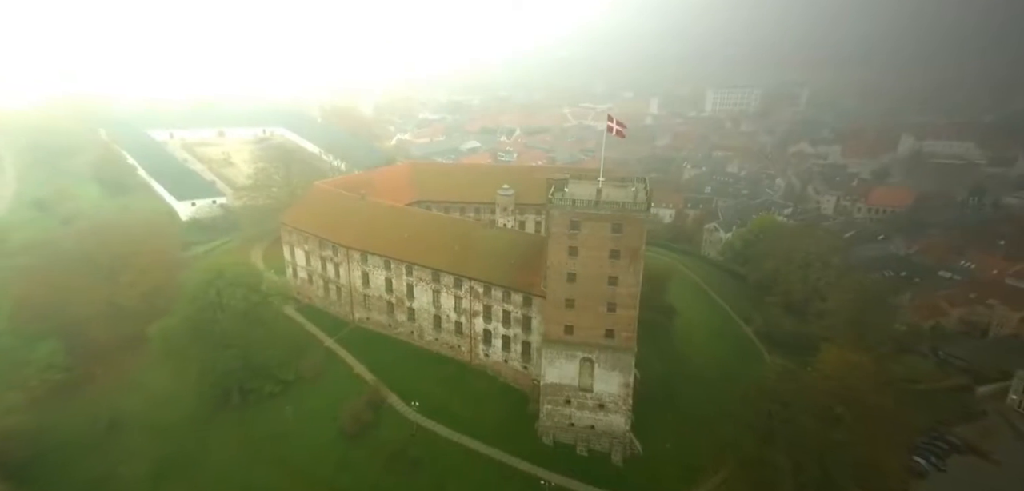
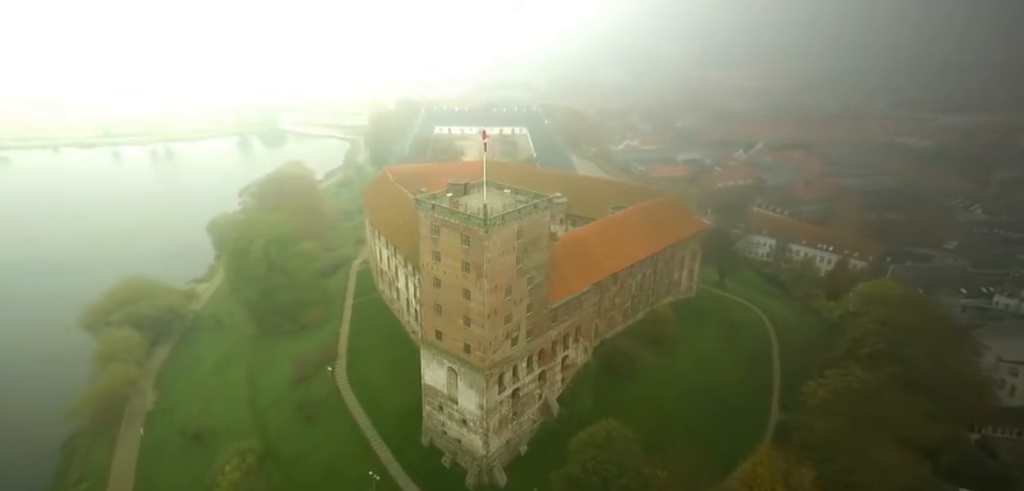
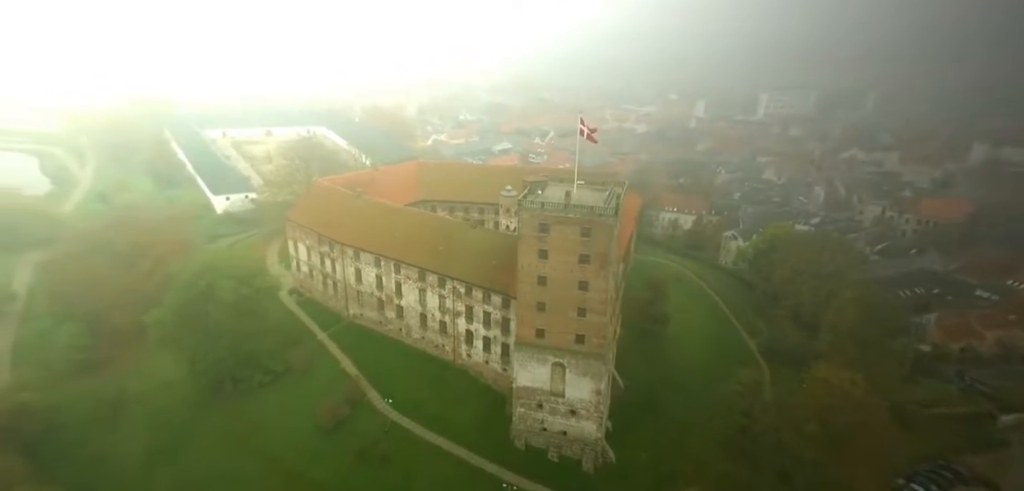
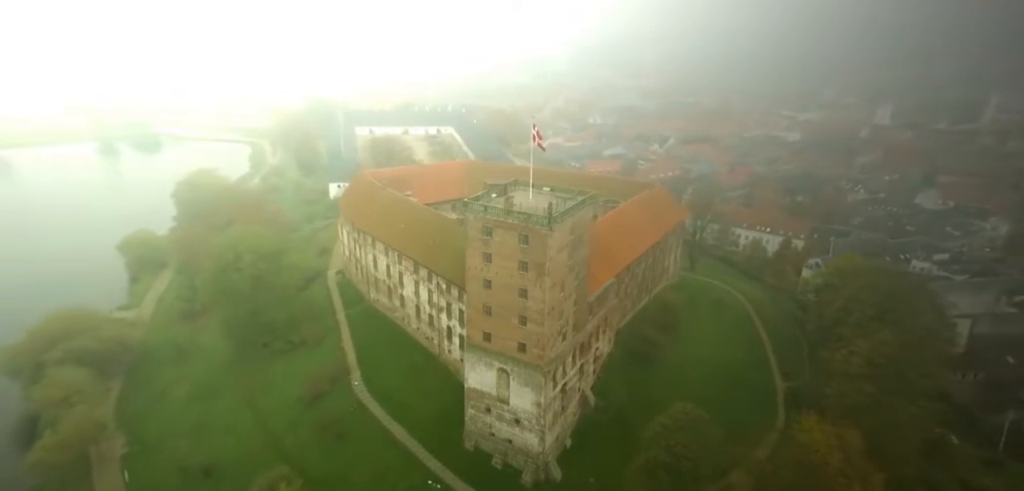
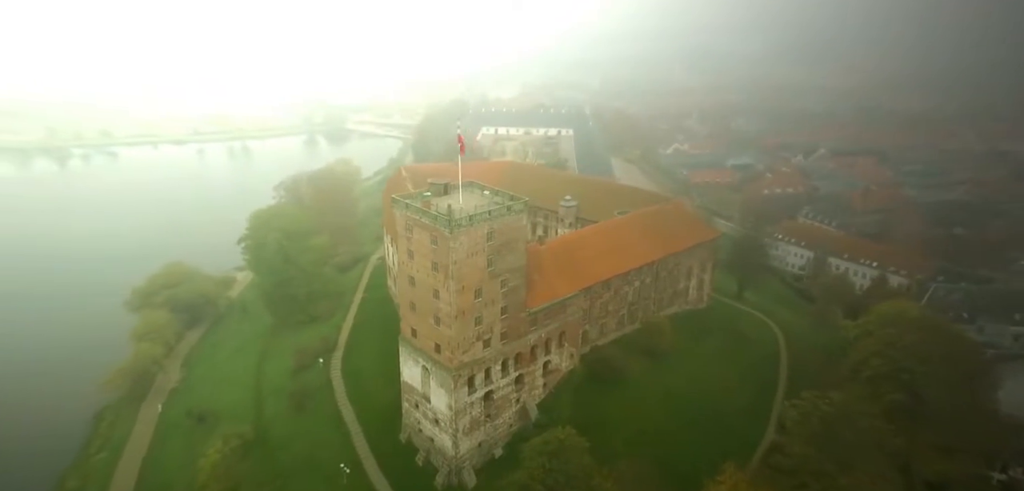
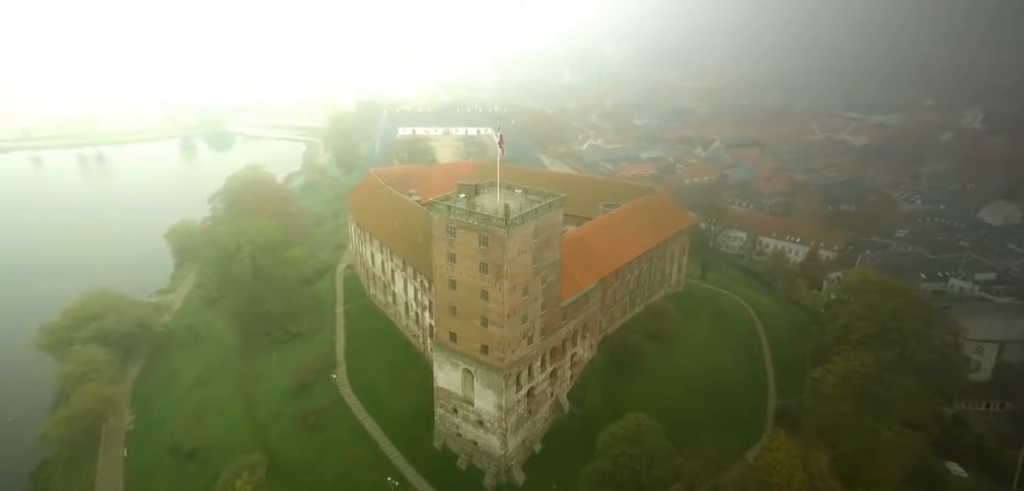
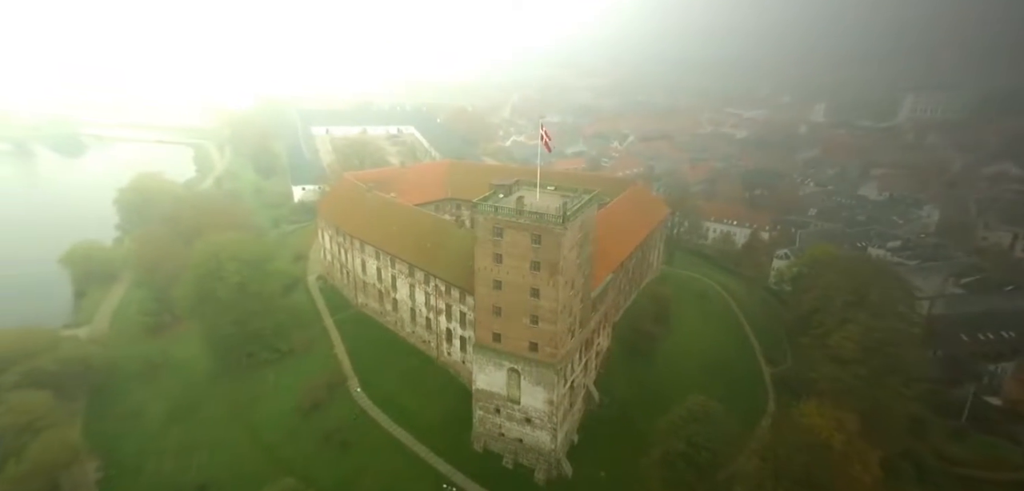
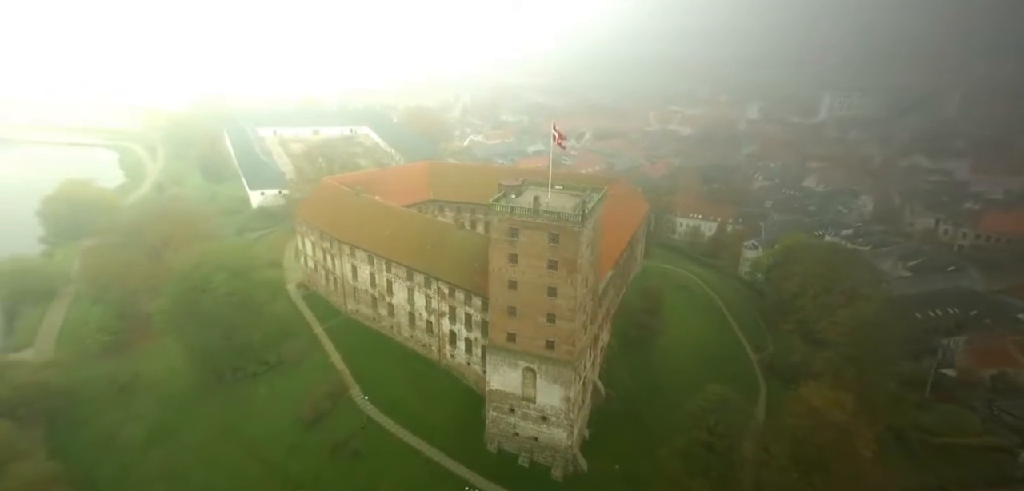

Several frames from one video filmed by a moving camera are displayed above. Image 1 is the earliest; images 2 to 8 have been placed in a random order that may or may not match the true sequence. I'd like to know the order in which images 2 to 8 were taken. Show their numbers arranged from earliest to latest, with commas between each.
3, 8, 7, 4, 6, 2, 5
